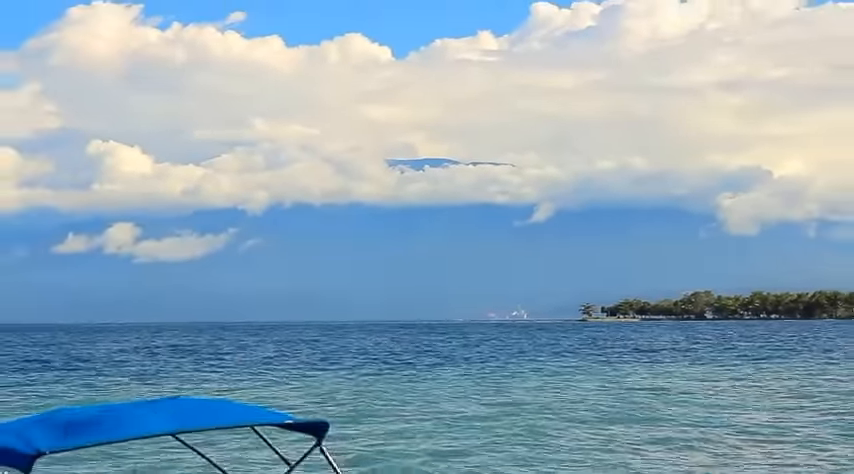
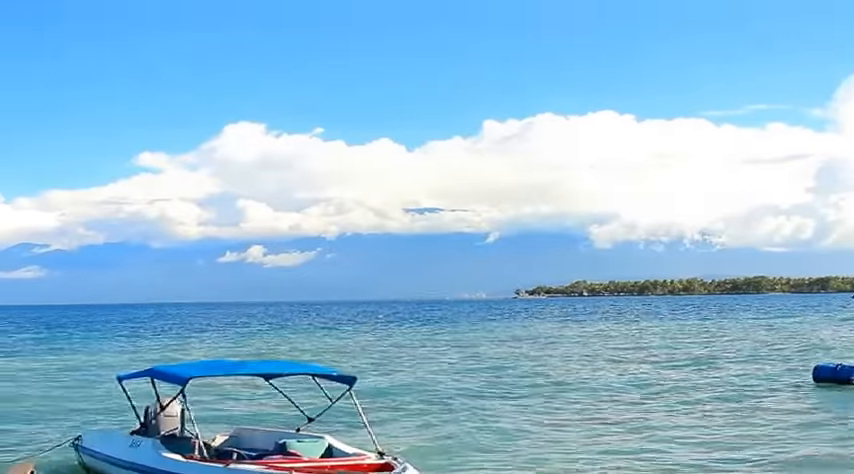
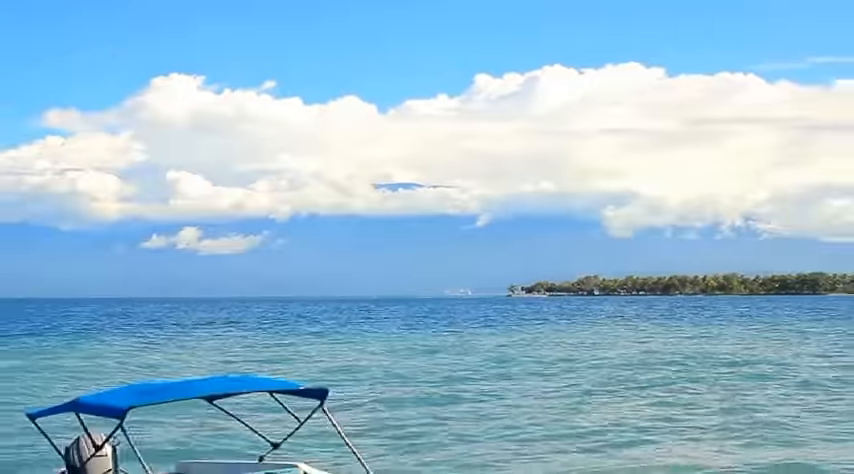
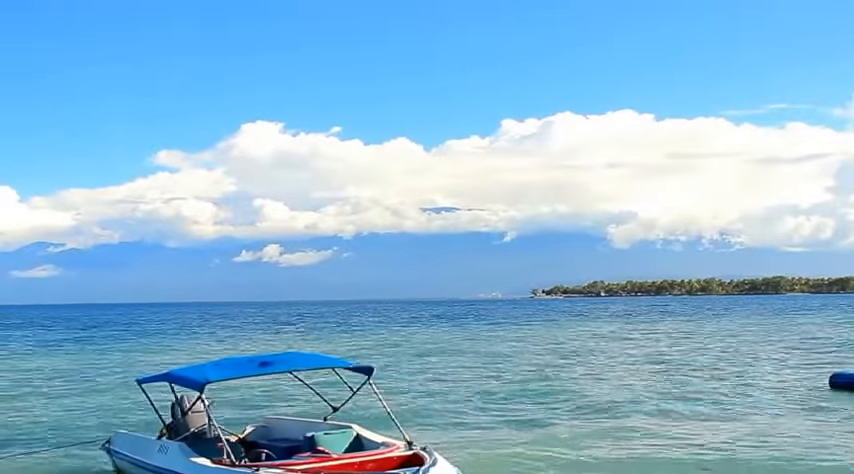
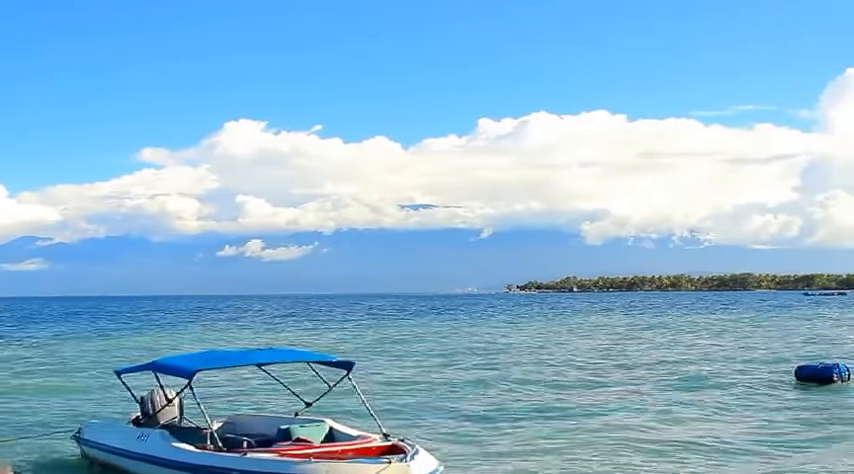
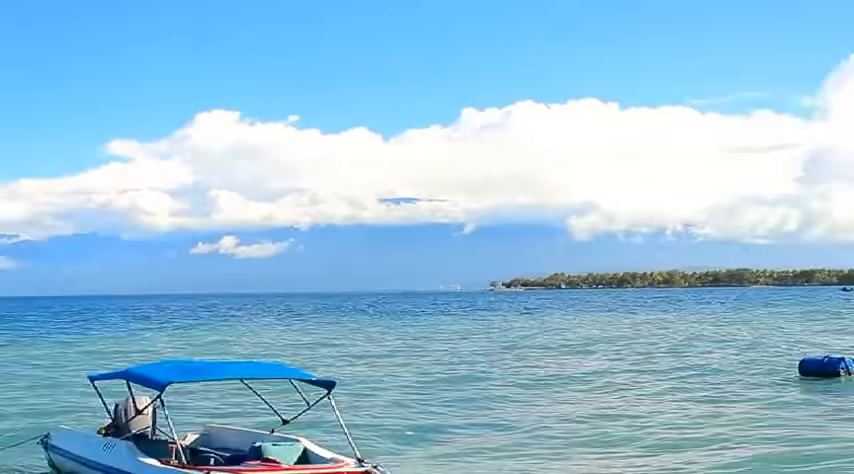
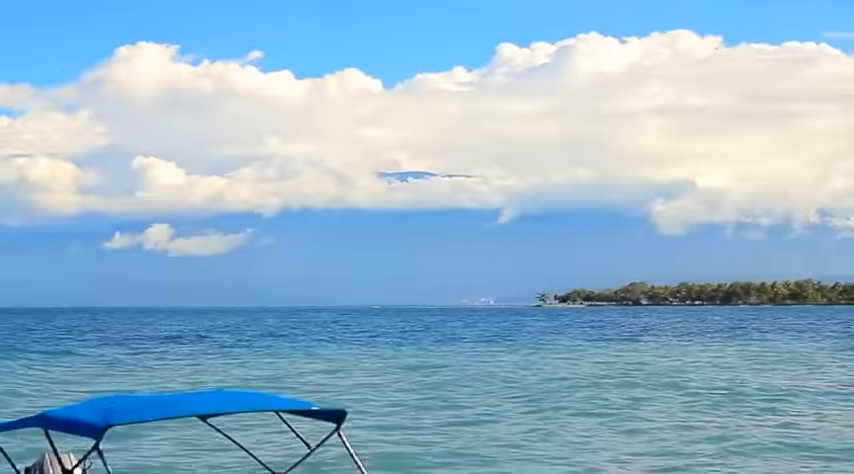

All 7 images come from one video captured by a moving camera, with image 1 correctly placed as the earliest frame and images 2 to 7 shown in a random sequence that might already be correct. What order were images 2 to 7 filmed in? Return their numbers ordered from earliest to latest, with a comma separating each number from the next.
7, 3, 6, 2, 4, 5
